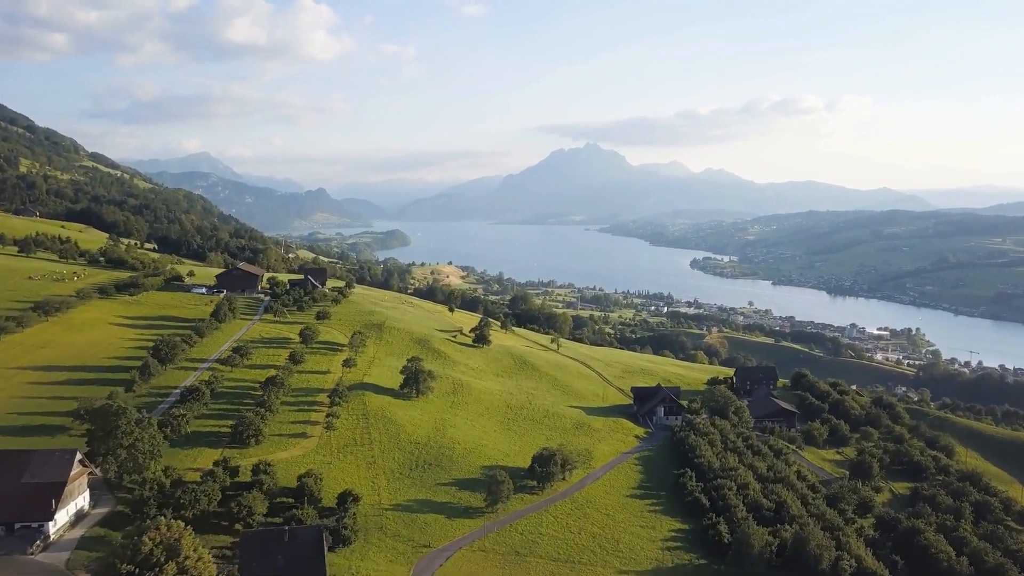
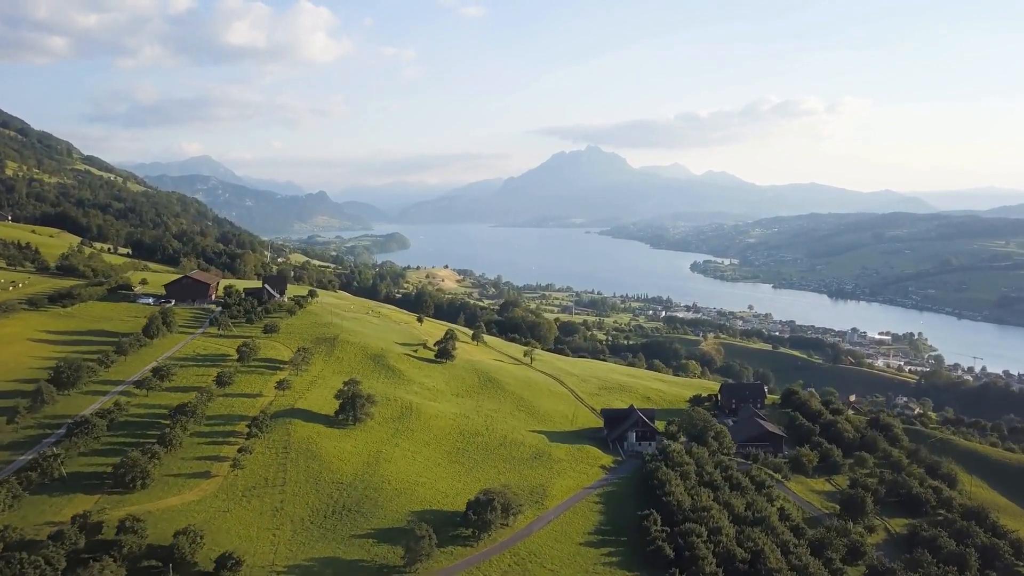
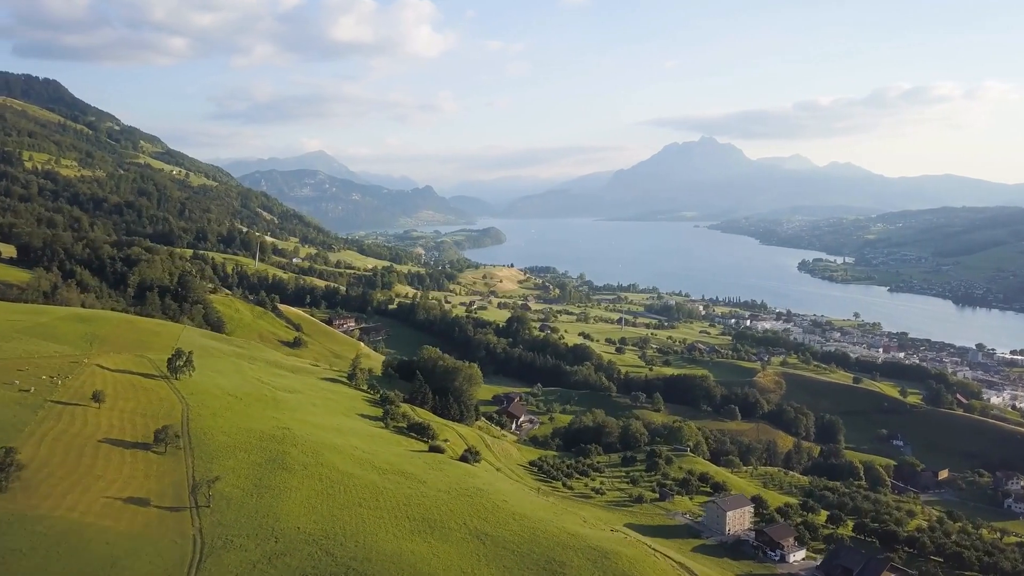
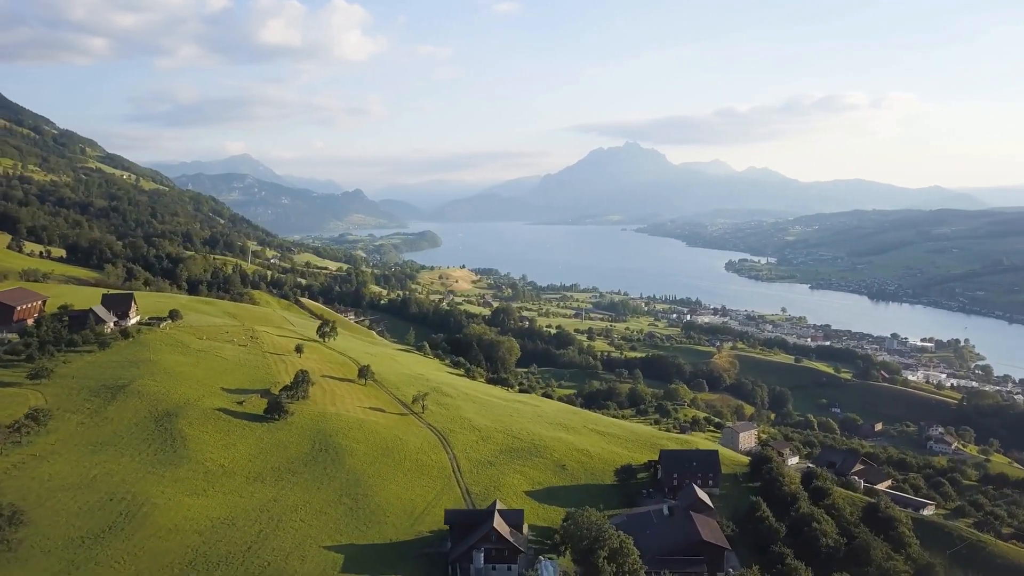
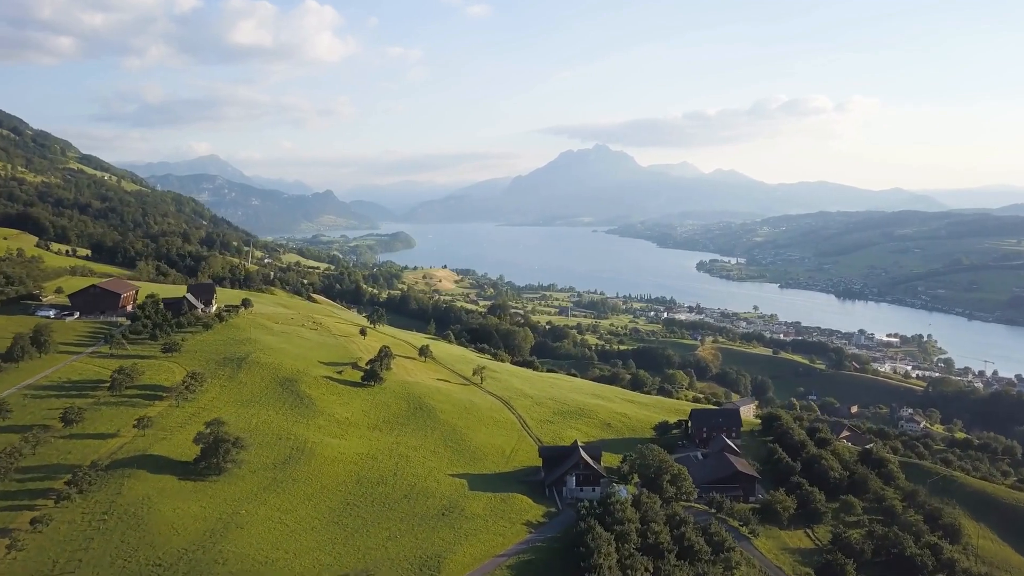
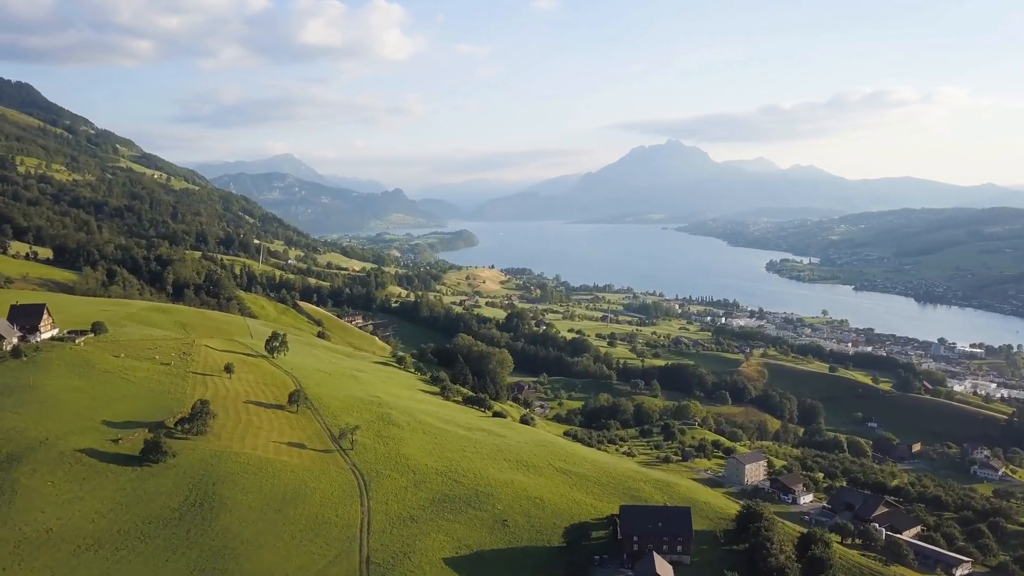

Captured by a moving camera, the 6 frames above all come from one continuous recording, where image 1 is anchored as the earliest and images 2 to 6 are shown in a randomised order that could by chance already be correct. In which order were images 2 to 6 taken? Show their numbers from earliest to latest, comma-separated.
2, 5, 4, 6, 3
